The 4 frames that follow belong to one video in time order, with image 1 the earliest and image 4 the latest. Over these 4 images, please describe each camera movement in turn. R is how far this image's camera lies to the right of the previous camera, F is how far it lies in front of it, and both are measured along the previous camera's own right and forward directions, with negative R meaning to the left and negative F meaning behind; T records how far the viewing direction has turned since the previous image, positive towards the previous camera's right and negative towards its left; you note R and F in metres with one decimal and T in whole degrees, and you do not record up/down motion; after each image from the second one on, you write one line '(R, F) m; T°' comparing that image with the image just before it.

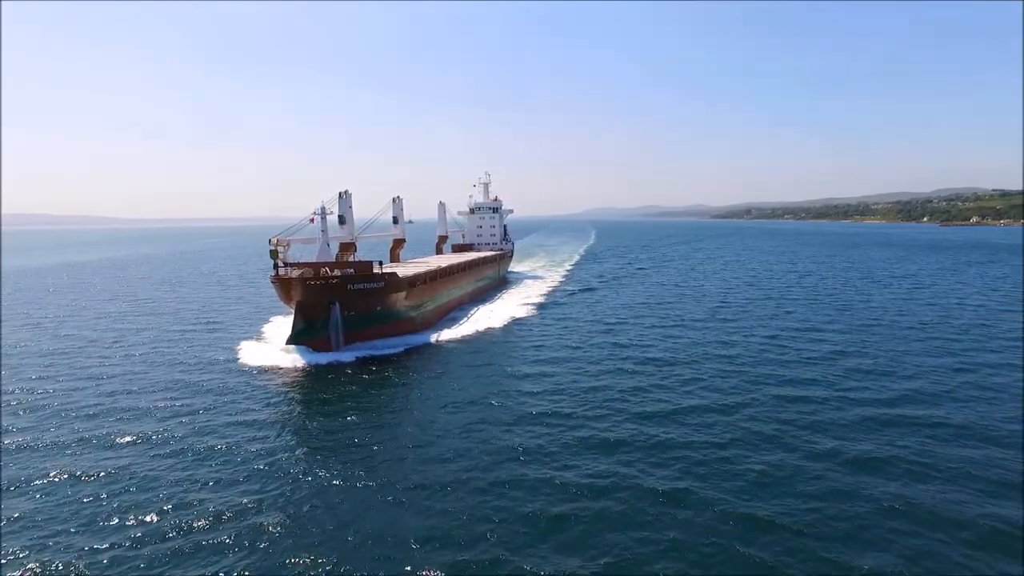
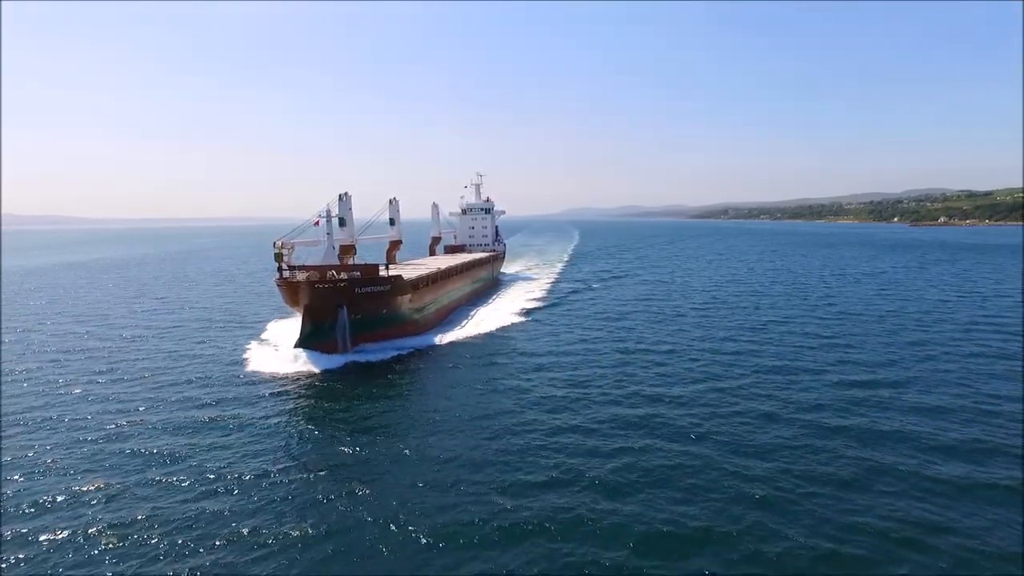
(-0.5, -0.7) m; +2°
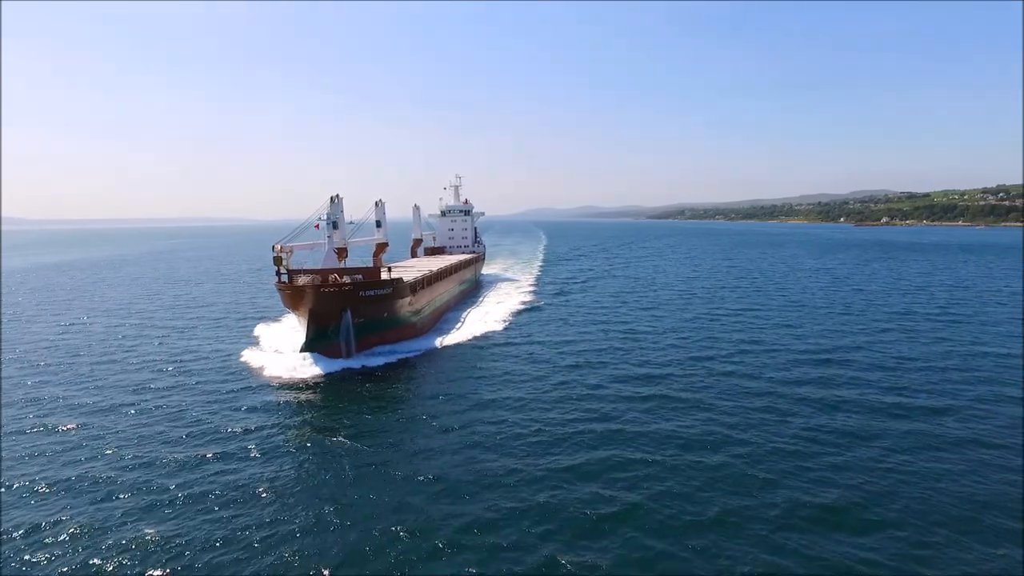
(-0.8, -1.2) m; +4°
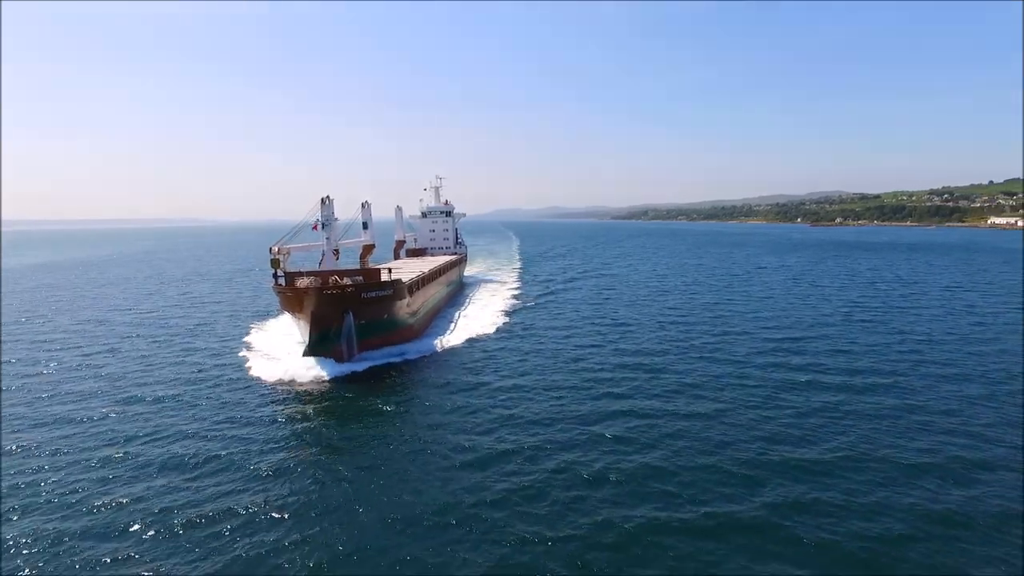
(-0.7, -1.0) m; +4°
